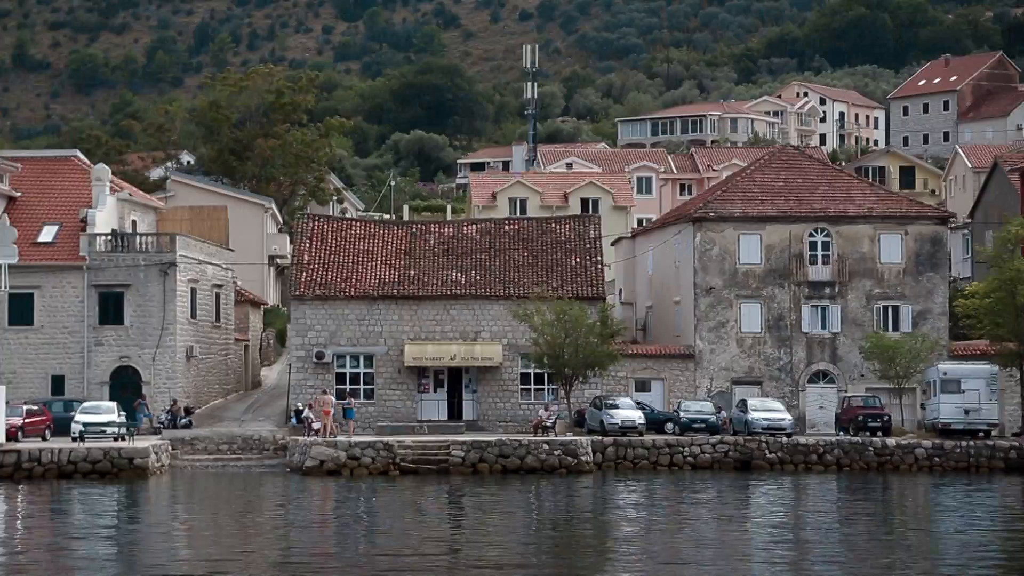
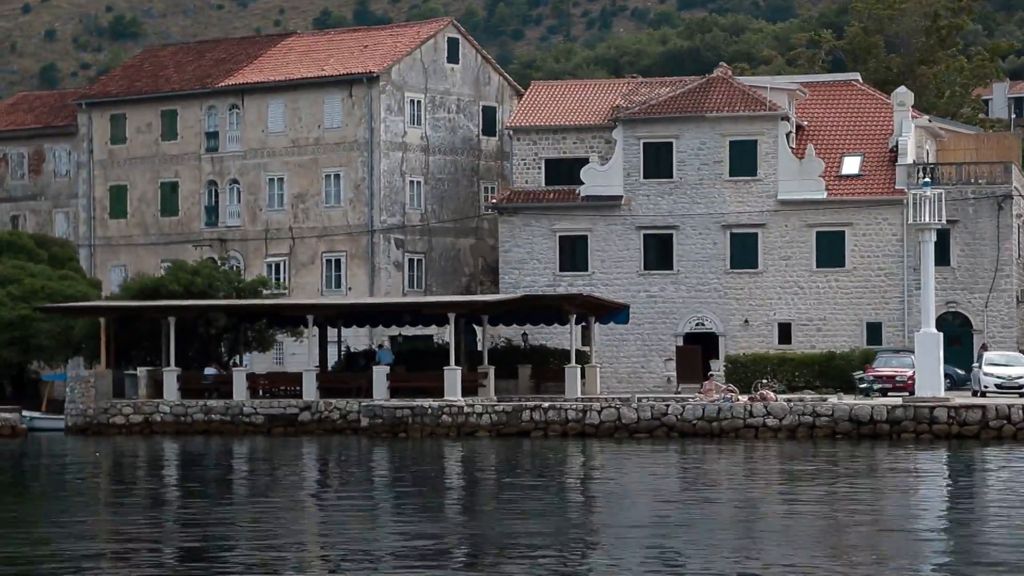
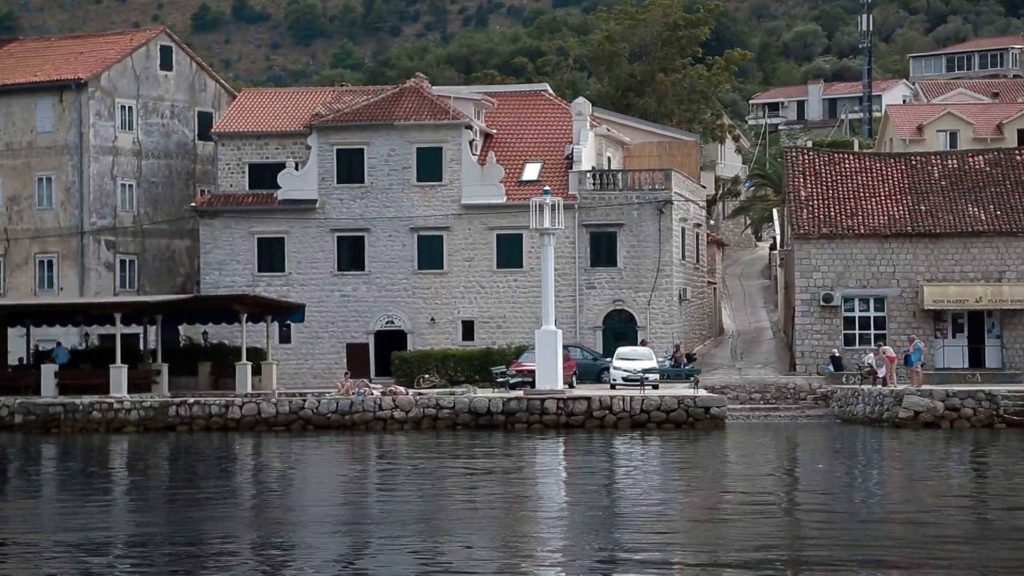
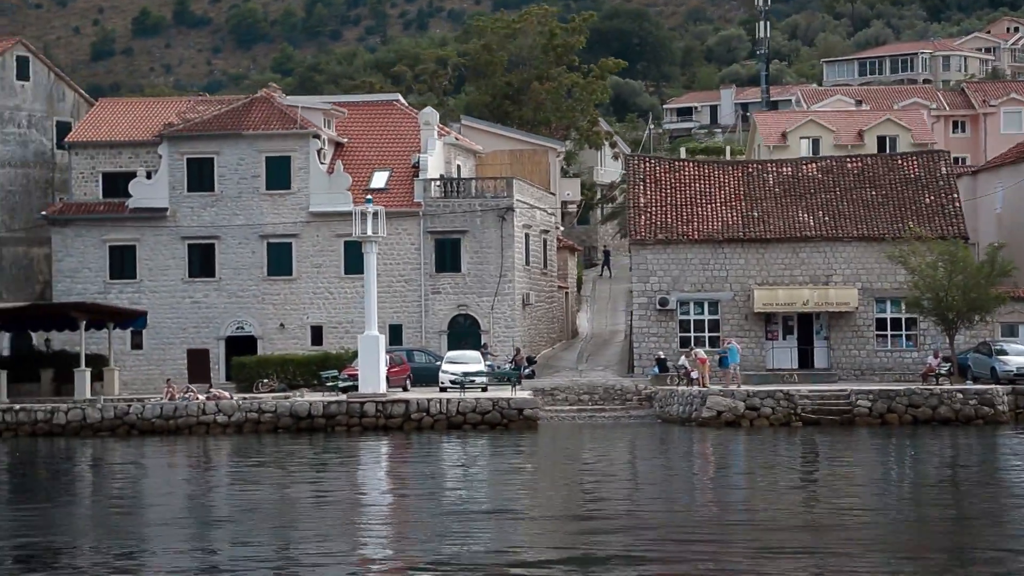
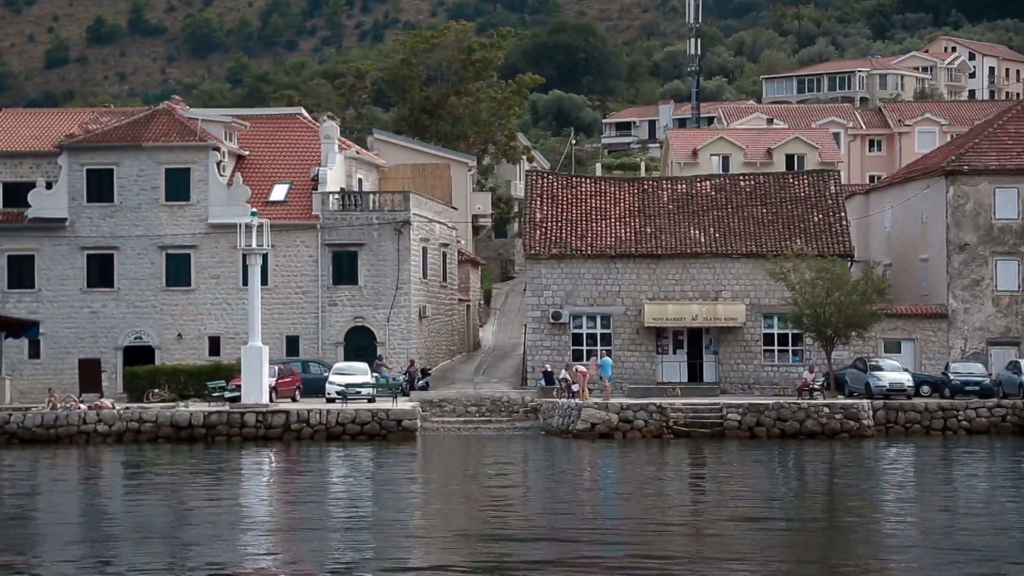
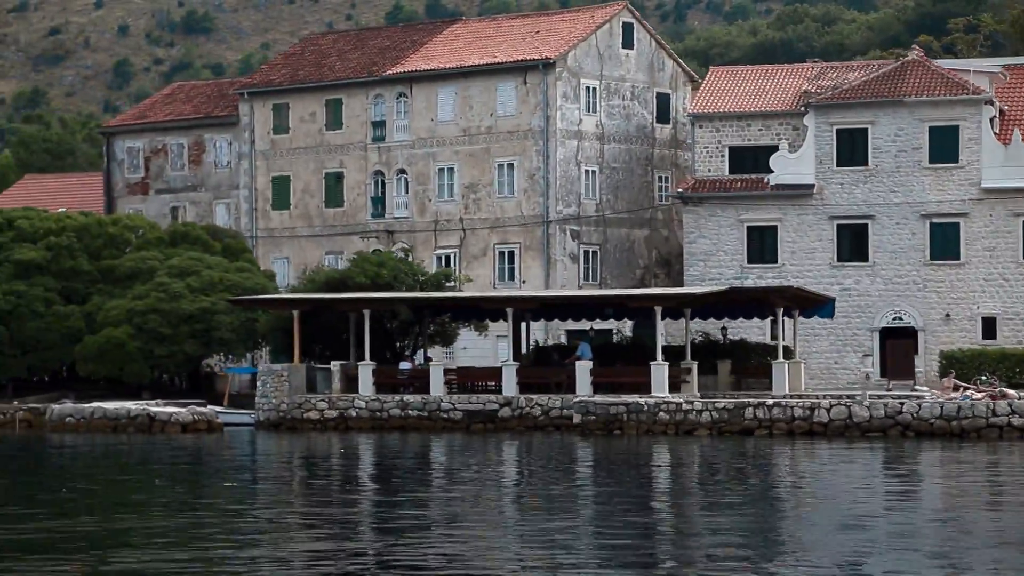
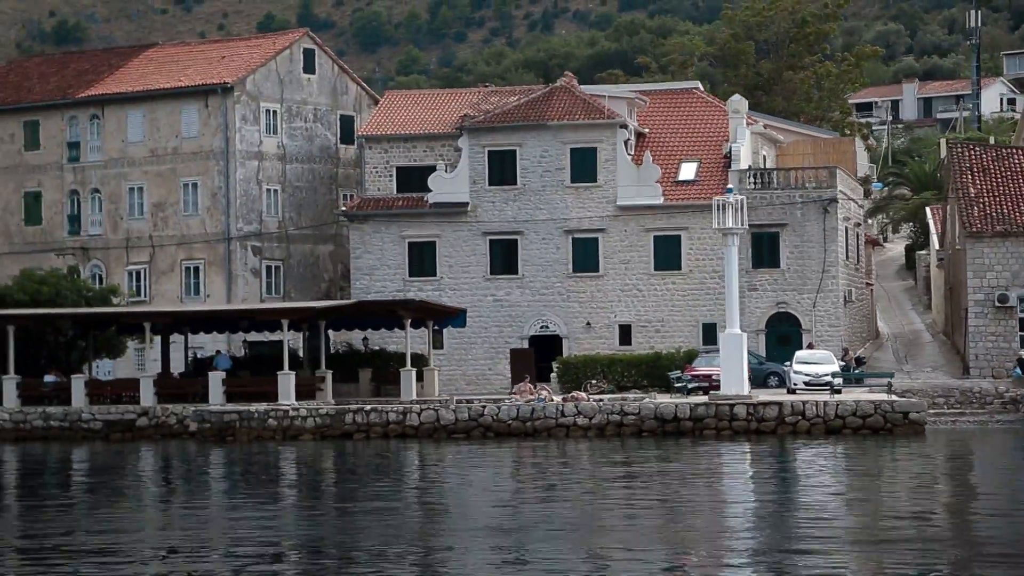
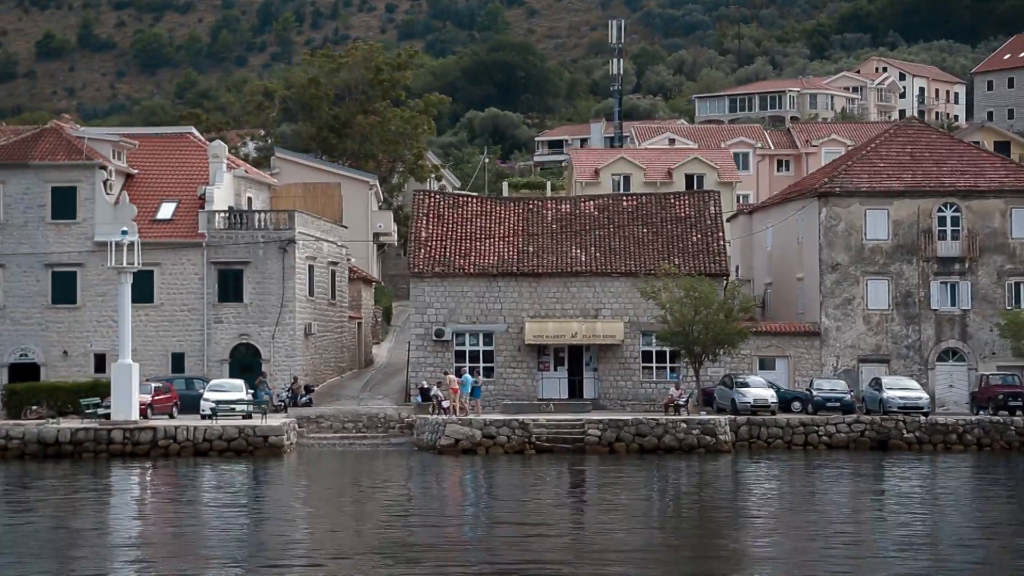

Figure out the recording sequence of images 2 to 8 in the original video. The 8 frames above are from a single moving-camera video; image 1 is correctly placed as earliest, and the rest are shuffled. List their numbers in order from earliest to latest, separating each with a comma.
8, 5, 4, 3, 7, 2, 6
